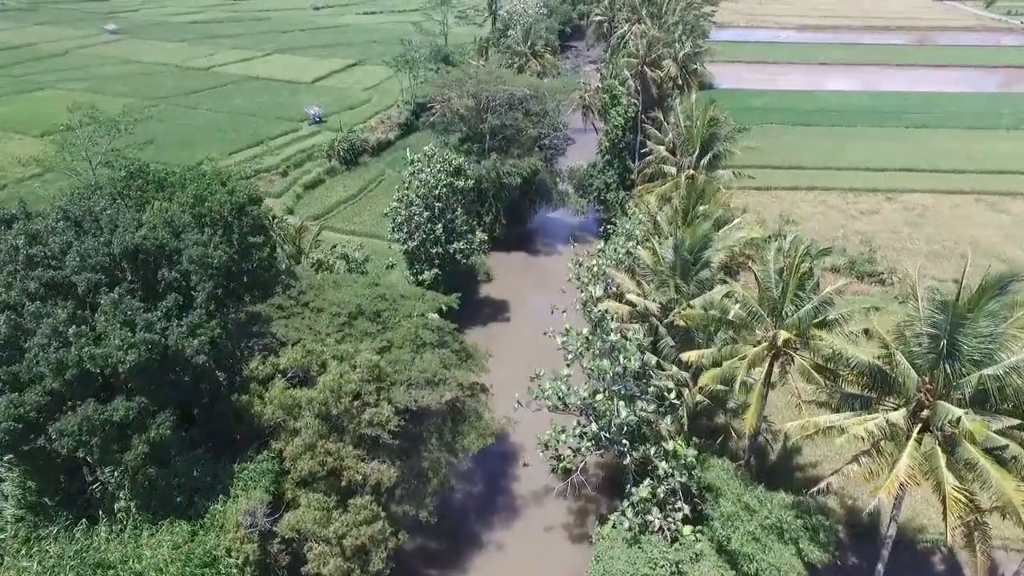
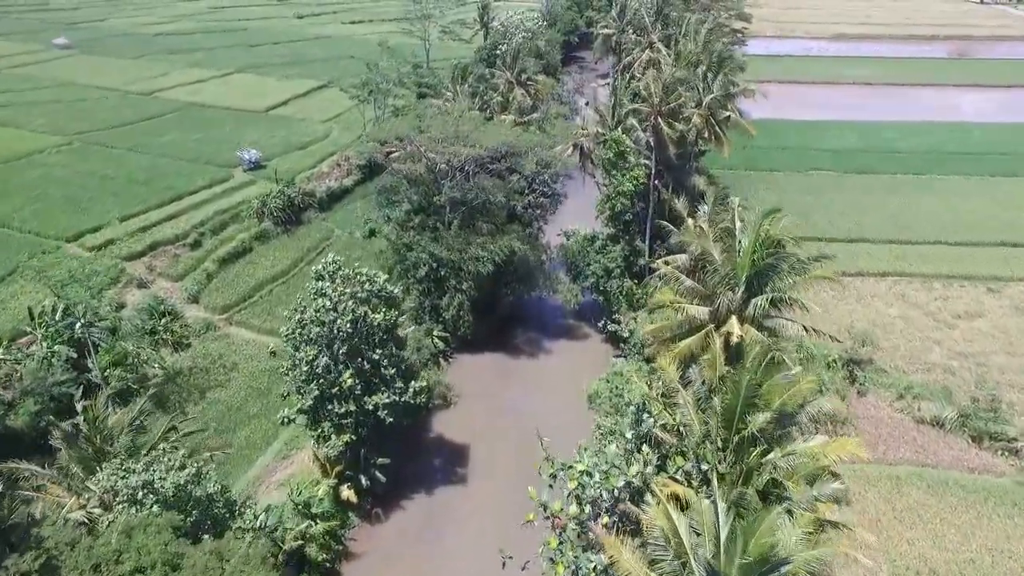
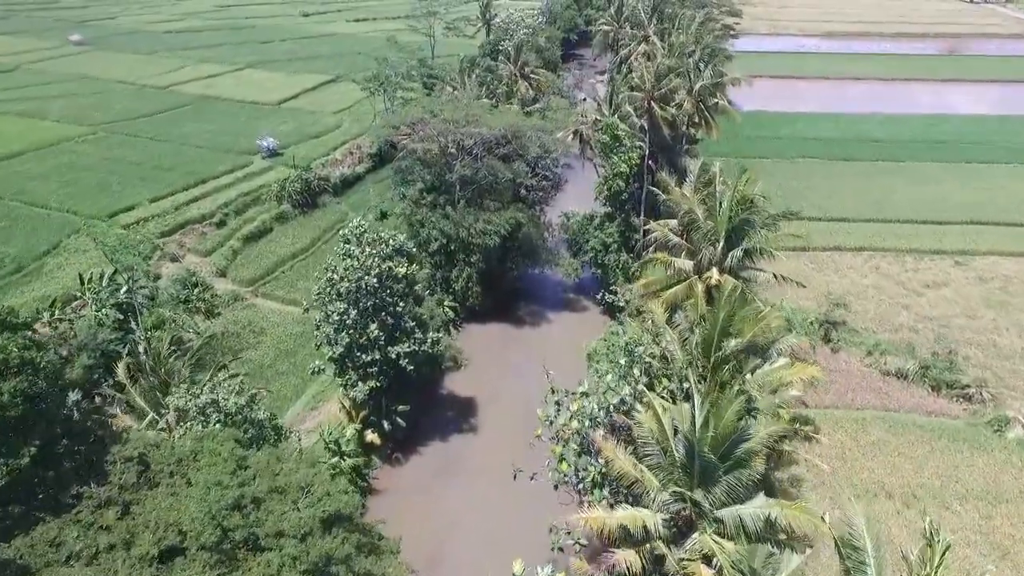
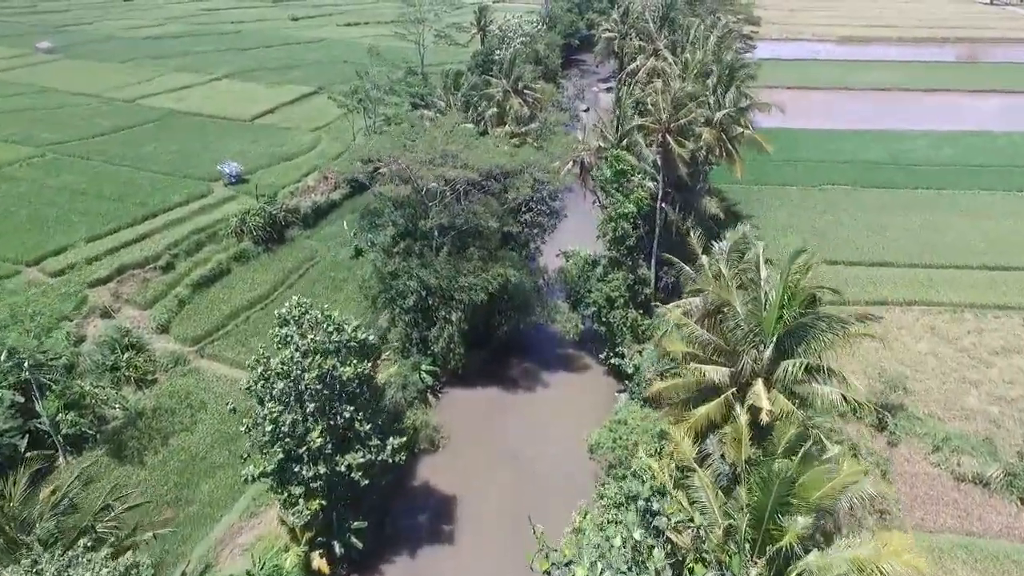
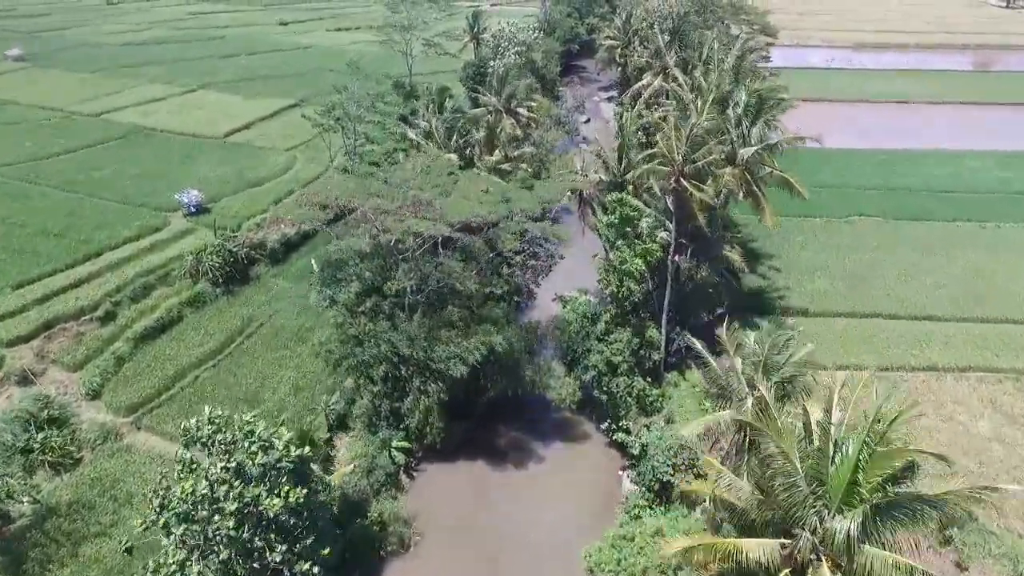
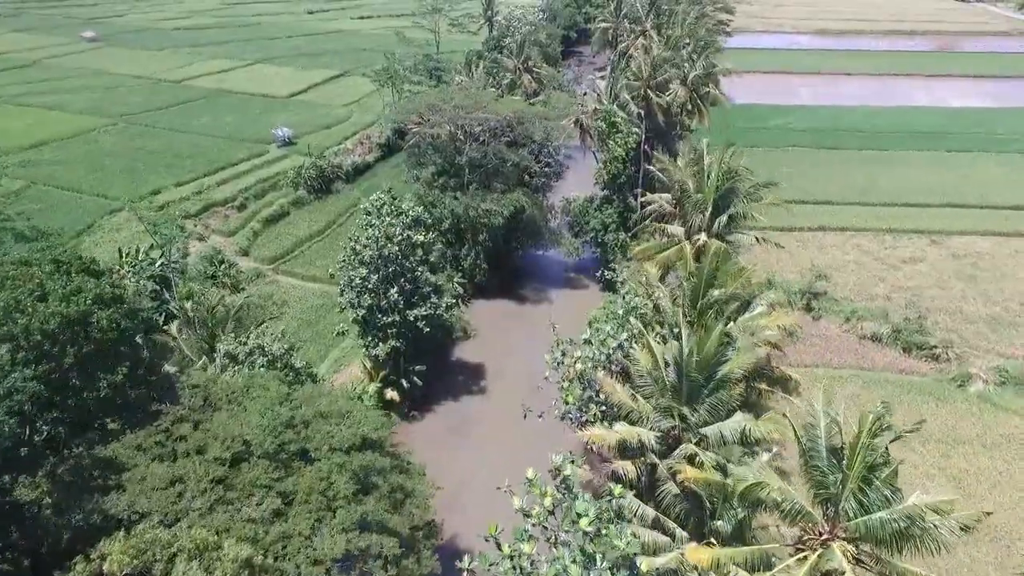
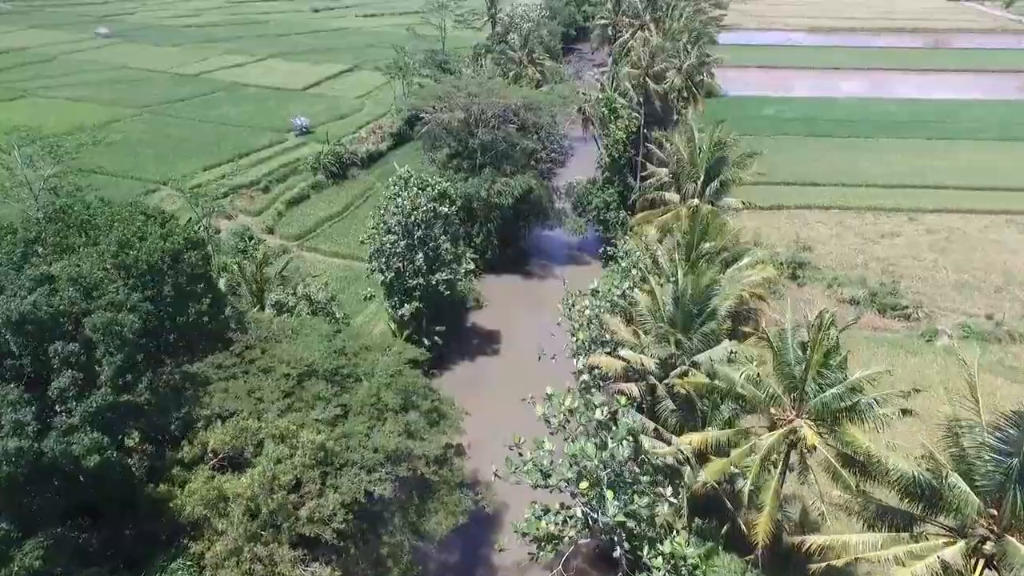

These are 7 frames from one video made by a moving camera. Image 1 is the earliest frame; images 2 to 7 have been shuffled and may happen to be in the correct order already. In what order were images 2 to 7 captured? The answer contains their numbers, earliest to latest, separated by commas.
7, 6, 3, 2, 4, 5
